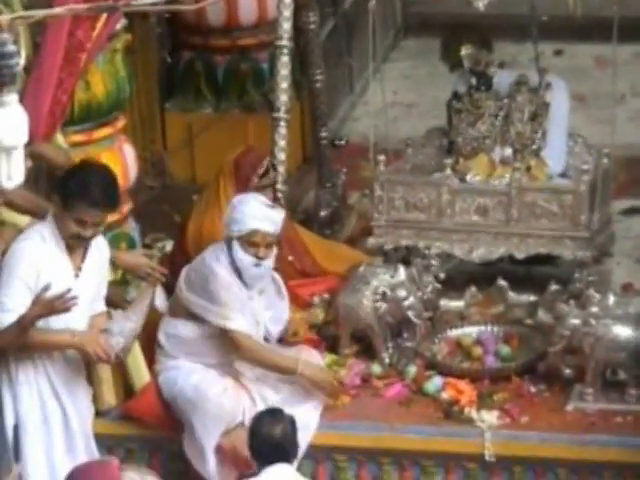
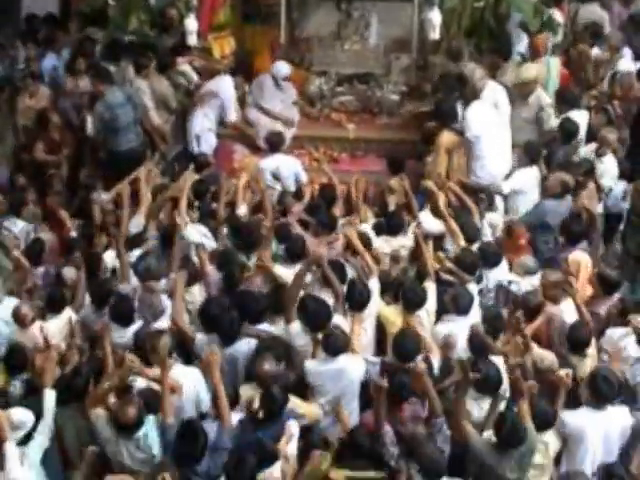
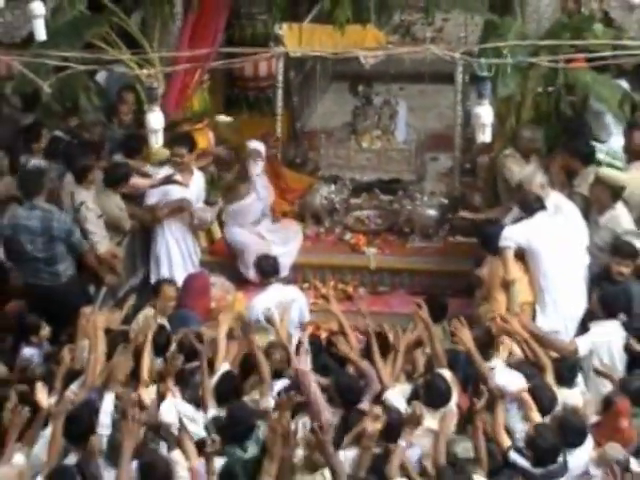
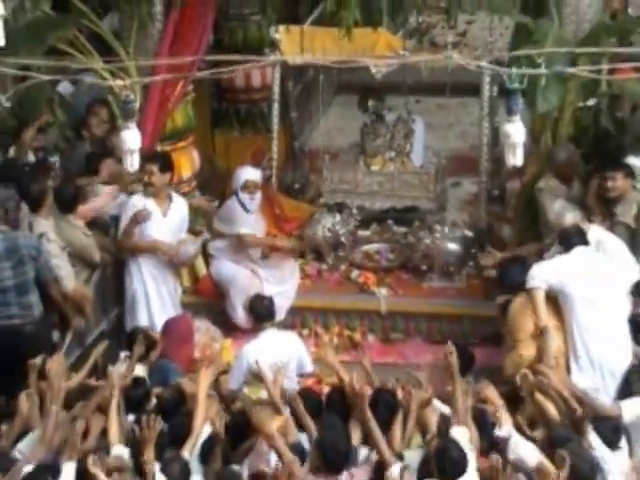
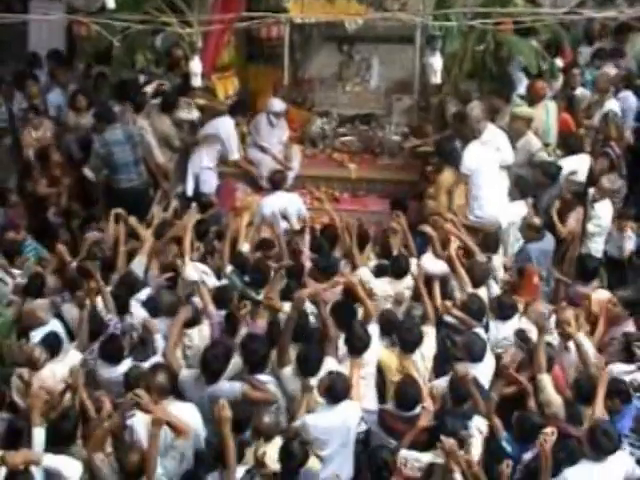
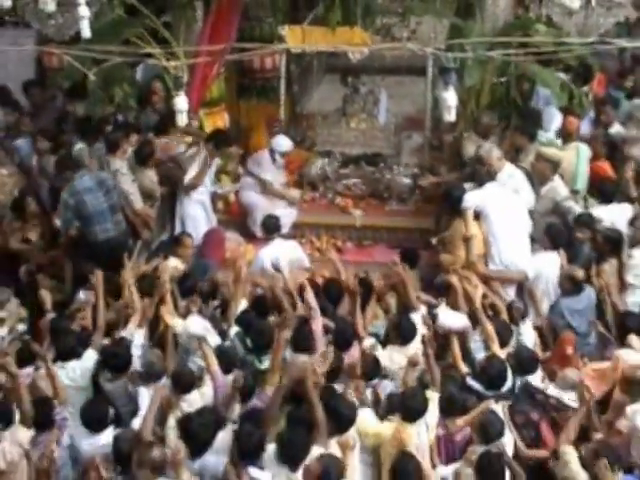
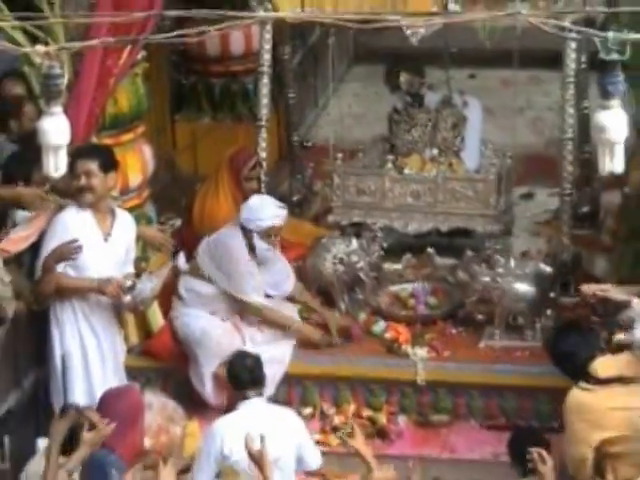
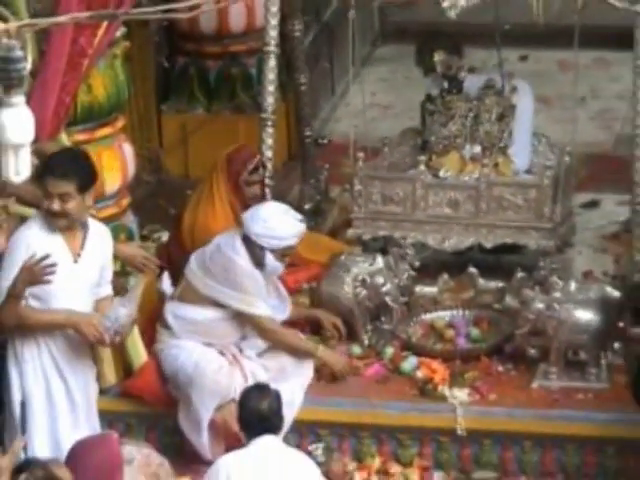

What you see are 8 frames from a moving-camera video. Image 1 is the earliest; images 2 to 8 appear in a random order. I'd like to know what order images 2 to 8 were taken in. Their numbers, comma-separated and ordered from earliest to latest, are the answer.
8, 7, 4, 3, 6, 5, 2
